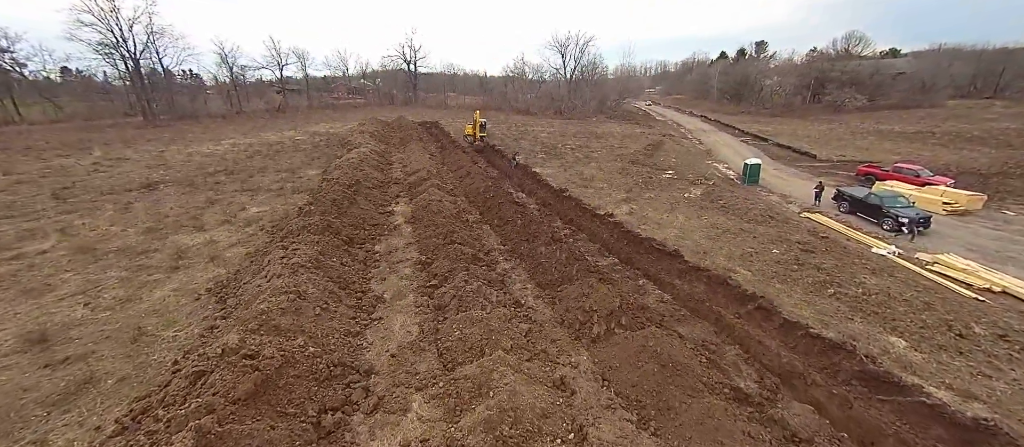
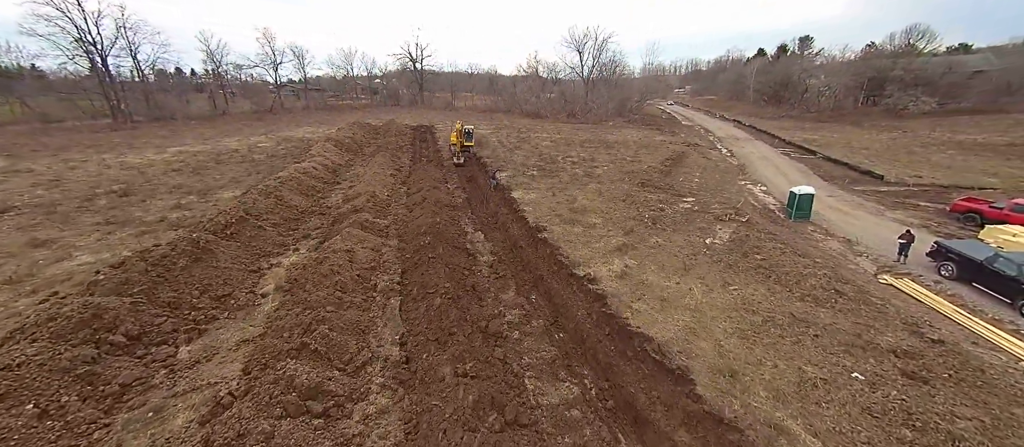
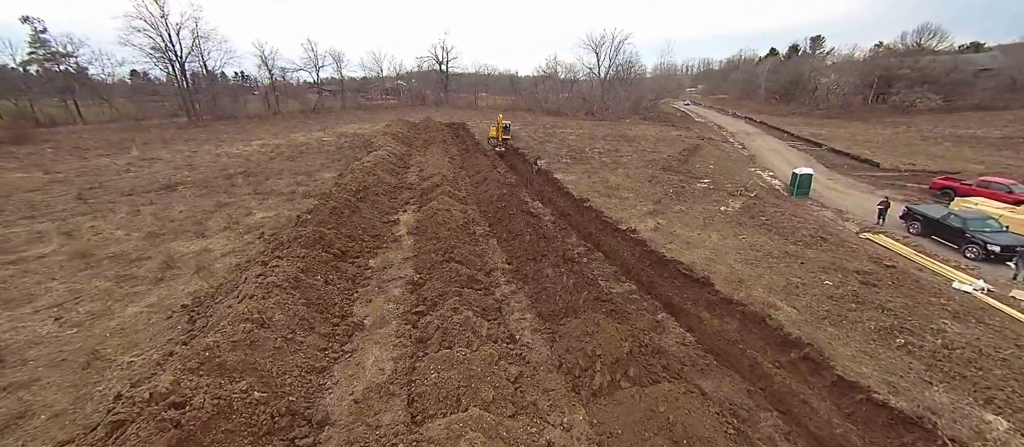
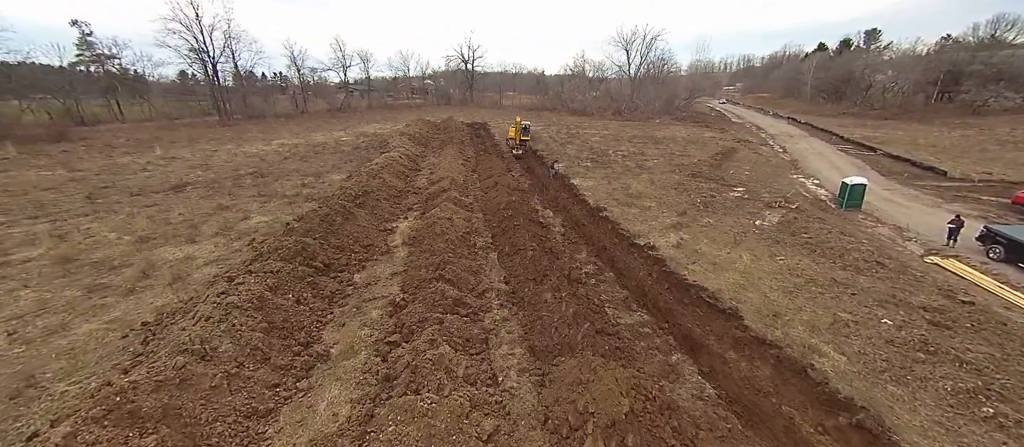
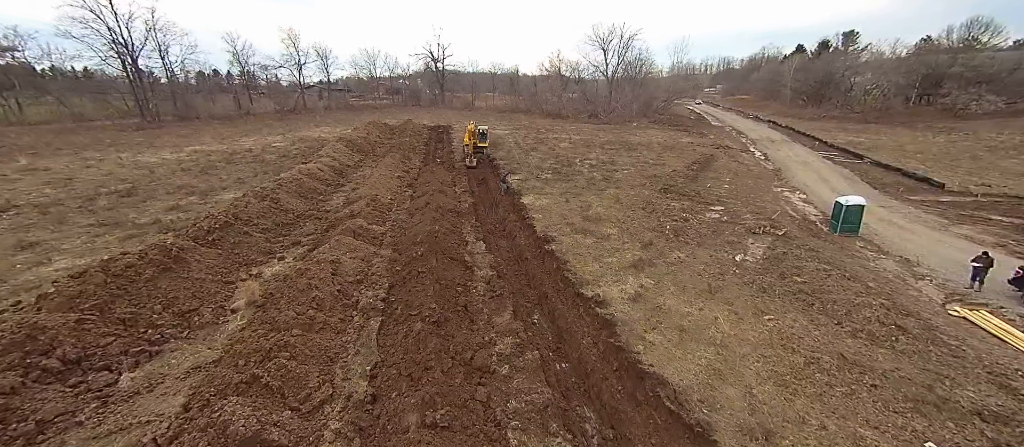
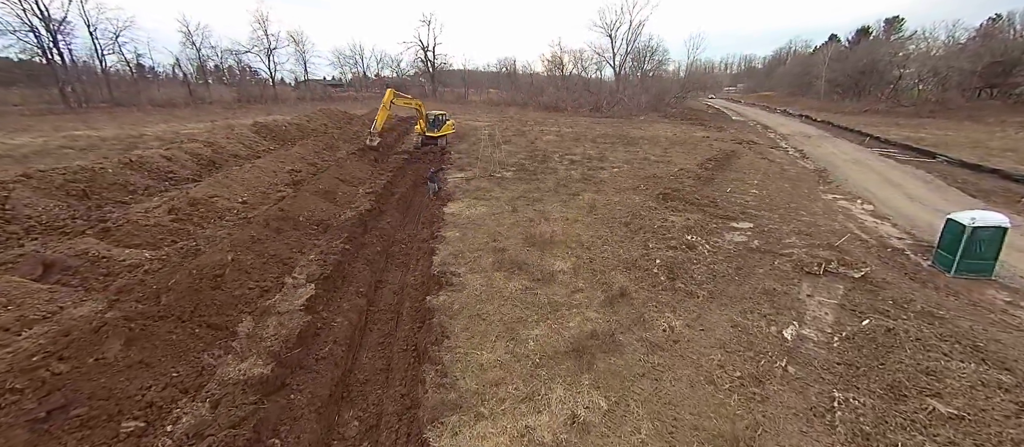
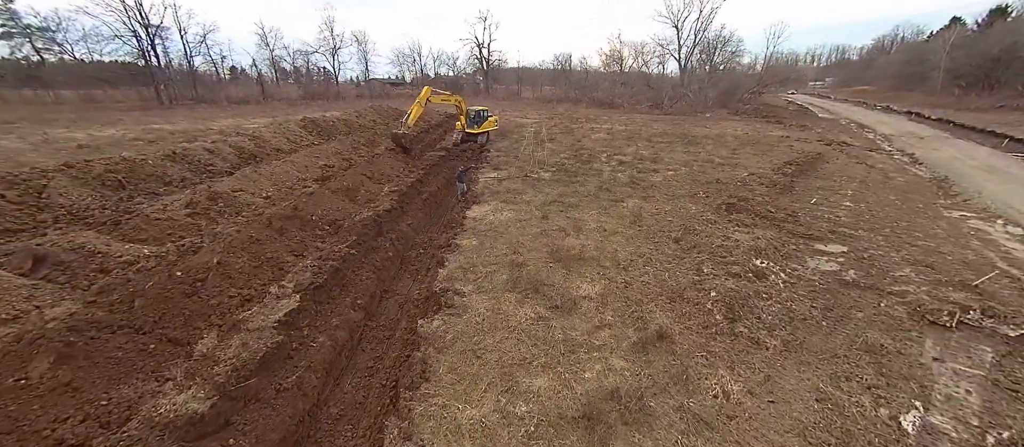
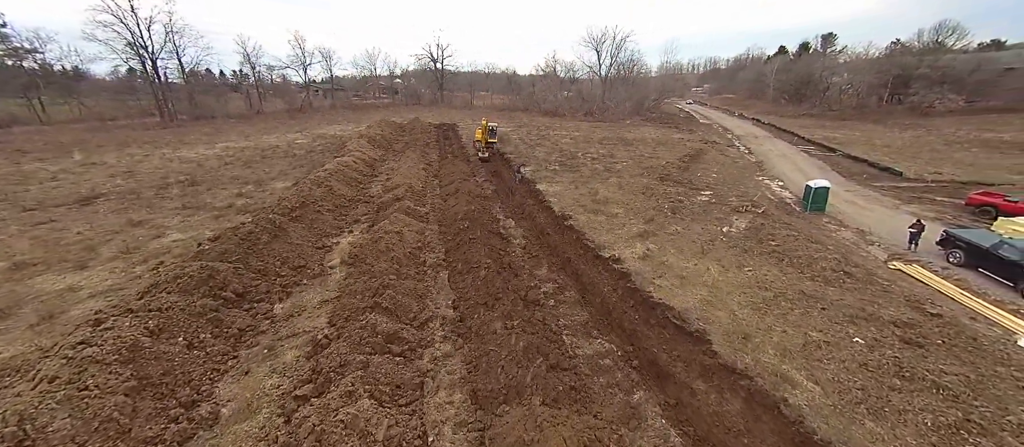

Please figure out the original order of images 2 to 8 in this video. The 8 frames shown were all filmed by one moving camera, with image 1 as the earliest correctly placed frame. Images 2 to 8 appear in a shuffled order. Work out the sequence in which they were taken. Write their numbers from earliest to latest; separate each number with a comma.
3, 4, 8, 2, 5, 6, 7
